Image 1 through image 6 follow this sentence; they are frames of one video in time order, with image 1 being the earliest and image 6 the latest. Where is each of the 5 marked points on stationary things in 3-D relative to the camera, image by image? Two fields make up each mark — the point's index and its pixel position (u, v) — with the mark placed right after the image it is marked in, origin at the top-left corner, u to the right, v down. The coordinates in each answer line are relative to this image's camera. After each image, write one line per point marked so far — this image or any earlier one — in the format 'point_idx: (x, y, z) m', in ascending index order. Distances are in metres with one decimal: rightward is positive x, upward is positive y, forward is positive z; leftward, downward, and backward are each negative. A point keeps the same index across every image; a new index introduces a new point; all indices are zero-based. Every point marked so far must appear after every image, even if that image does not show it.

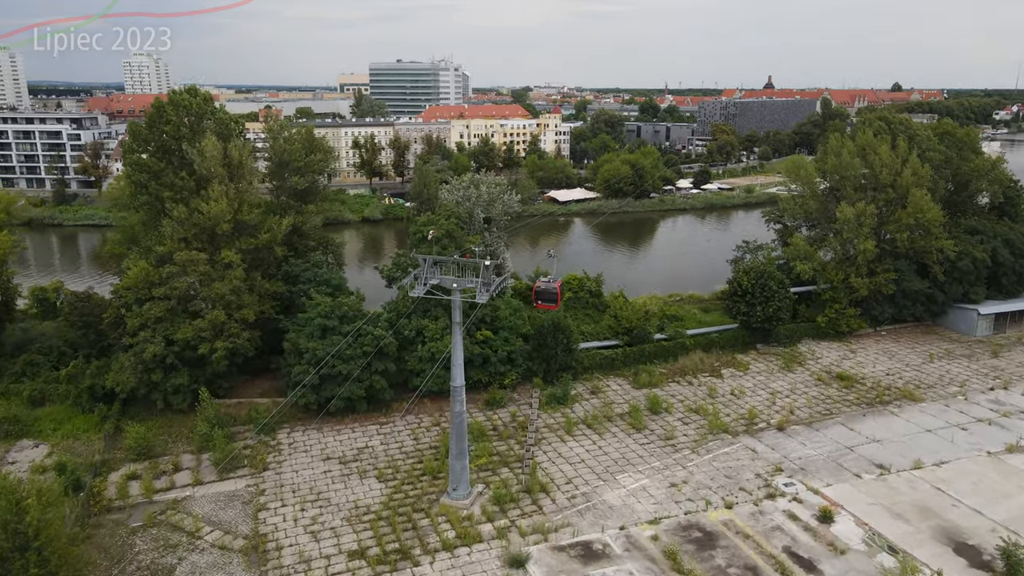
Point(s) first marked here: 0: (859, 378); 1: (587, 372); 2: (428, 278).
0: (+7.6, -2.0, +15.9) m
1: (+1.7, -1.9, +16.4) m
2: (-1.2, +0.1, +10.6) m
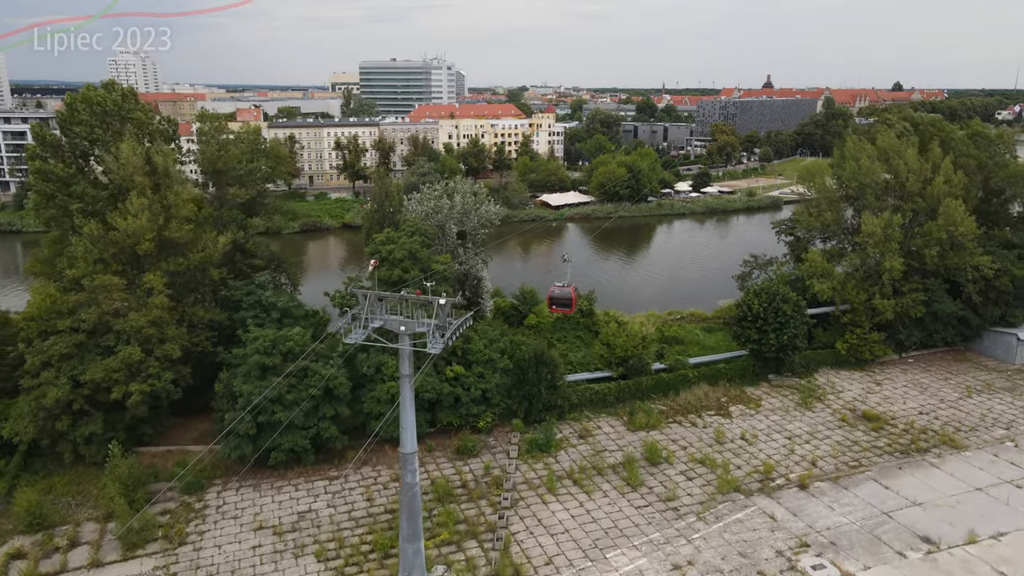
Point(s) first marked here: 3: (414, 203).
0: (+7.2, -2.5, +13.8) m
1: (+1.2, -2.4, +14.2) m
2: (-1.7, -0.4, +8.5) m
3: (-2.1, +1.8, +15.5) m
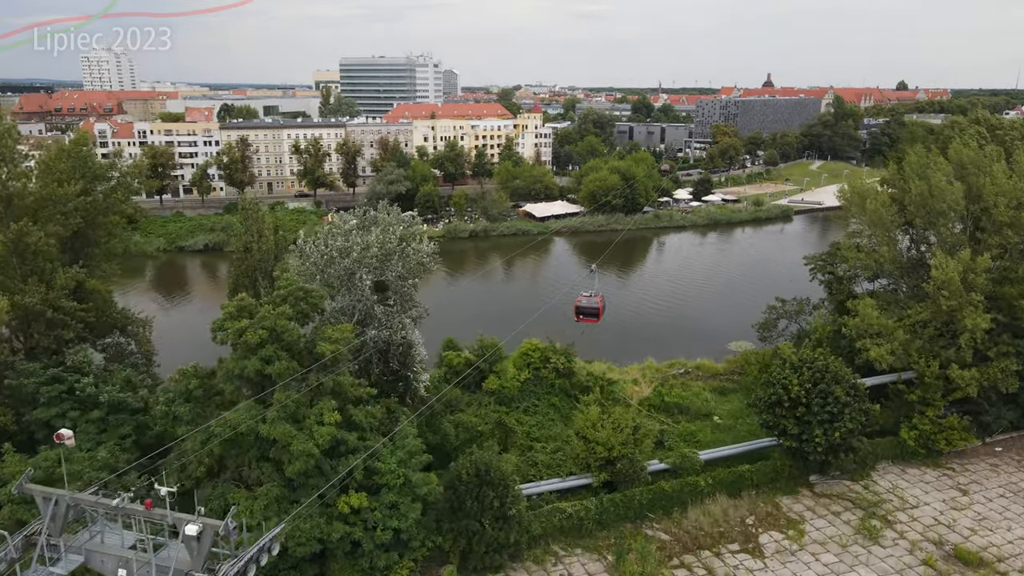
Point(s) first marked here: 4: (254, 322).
0: (+6.3, -3.6, +9.4) m
1: (+0.3, -3.5, +9.8) m
2: (-2.5, -1.4, +4.0) m
3: (-3.0, +0.7, +11.1) m
4: (-2.9, -0.4, +8.3) m
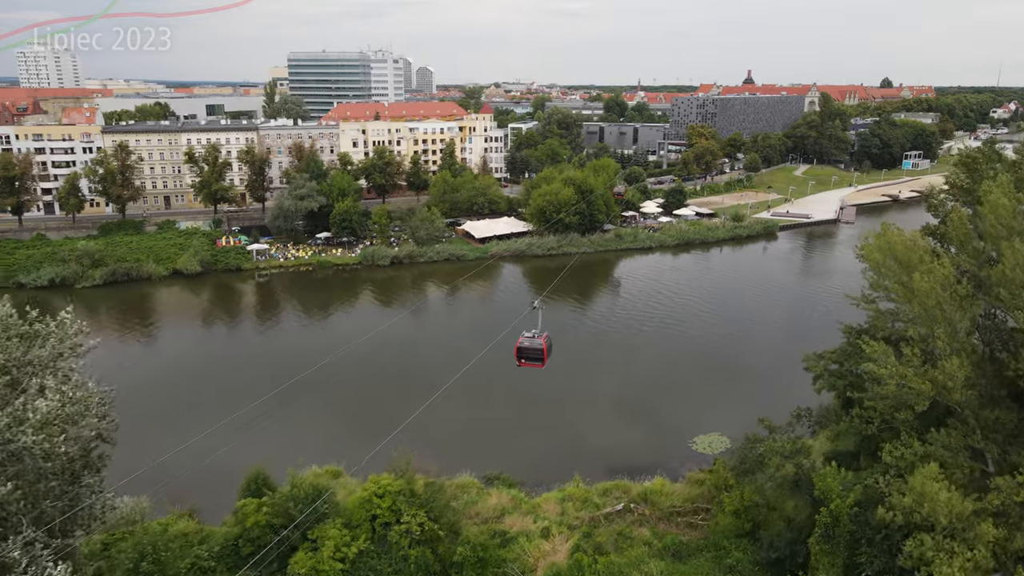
0: (+4.2, -5.0, +3.8) m
1: (-1.7, -5.0, +4.1) m
2: (-4.5, -3.0, -1.7) m
3: (-5.1, -0.8, +5.3) m
4: (-5.0, -1.9, +2.6) m
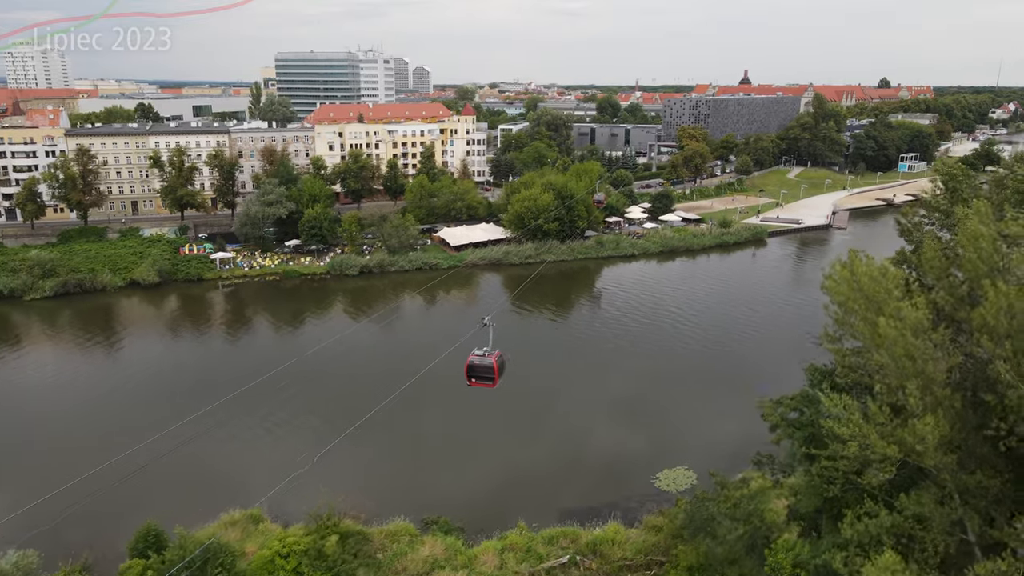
0: (+3.2, -5.4, +2.7) m
1: (-2.7, -5.4, +3.0) m
2: (-5.4, -3.4, -2.9) m
3: (-6.1, -1.2, +4.2) m
4: (-6.0, -2.3, +1.4) m
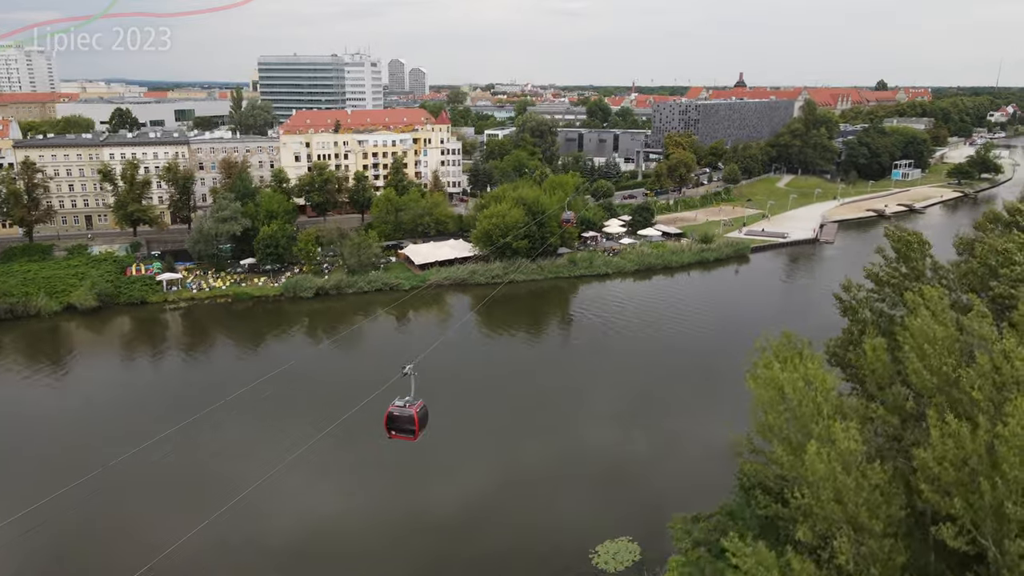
0: (+2.0, -6.2, +1.3) m
1: (-3.9, -6.2, +1.6) m
2: (-6.7, -4.2, -4.3) m
3: (-7.3, -2.0, +2.7) m
4: (-7.2, -3.1, 0.0) m
